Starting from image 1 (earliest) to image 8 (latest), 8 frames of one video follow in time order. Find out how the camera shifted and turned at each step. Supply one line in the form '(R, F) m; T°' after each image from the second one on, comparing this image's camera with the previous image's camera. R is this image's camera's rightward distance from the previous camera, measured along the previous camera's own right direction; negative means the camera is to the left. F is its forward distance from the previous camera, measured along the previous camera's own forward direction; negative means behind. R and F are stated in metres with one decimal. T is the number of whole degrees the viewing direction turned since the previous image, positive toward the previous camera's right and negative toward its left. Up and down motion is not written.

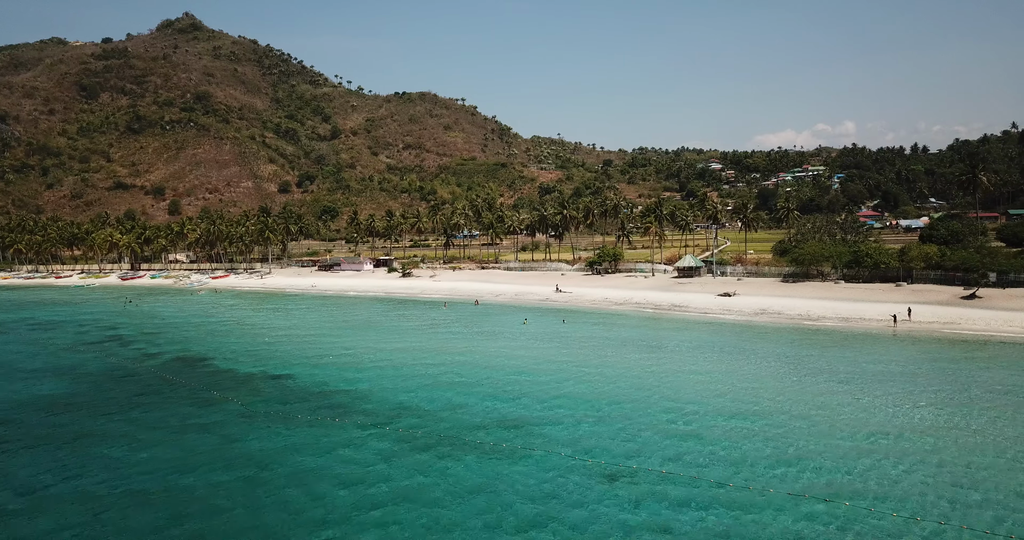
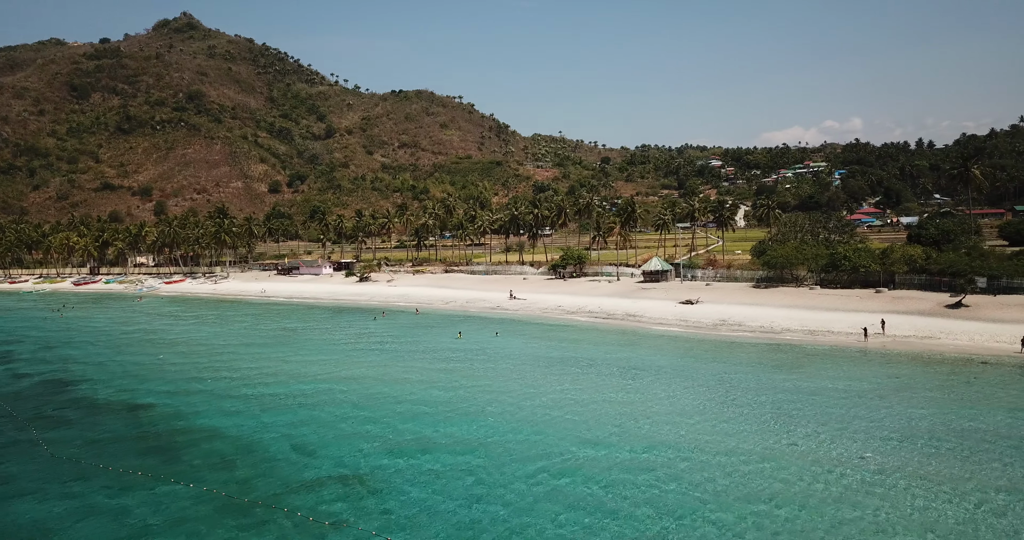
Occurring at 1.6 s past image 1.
(+5.5, +6.4) m; -1°
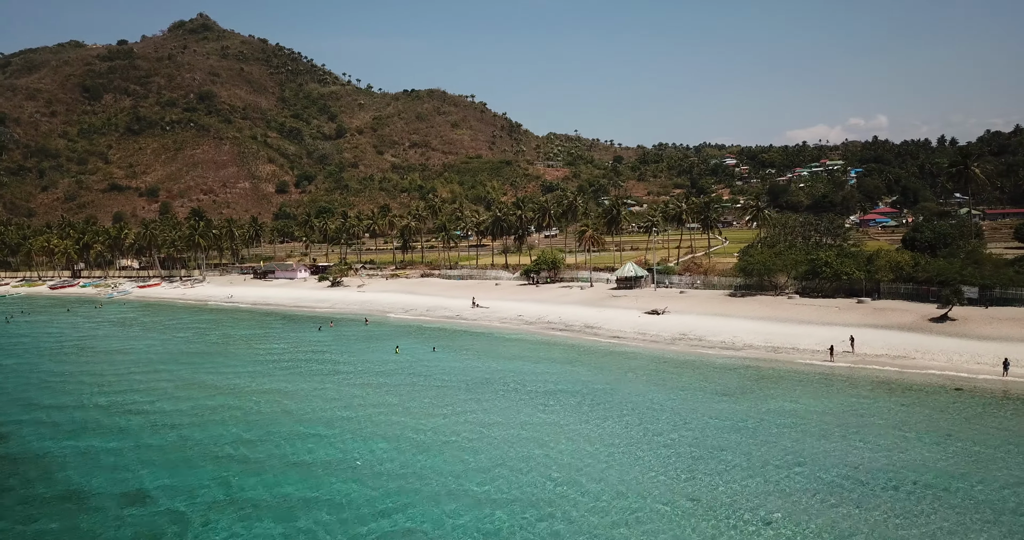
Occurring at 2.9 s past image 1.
(+5.2, +4.6) m; -2°
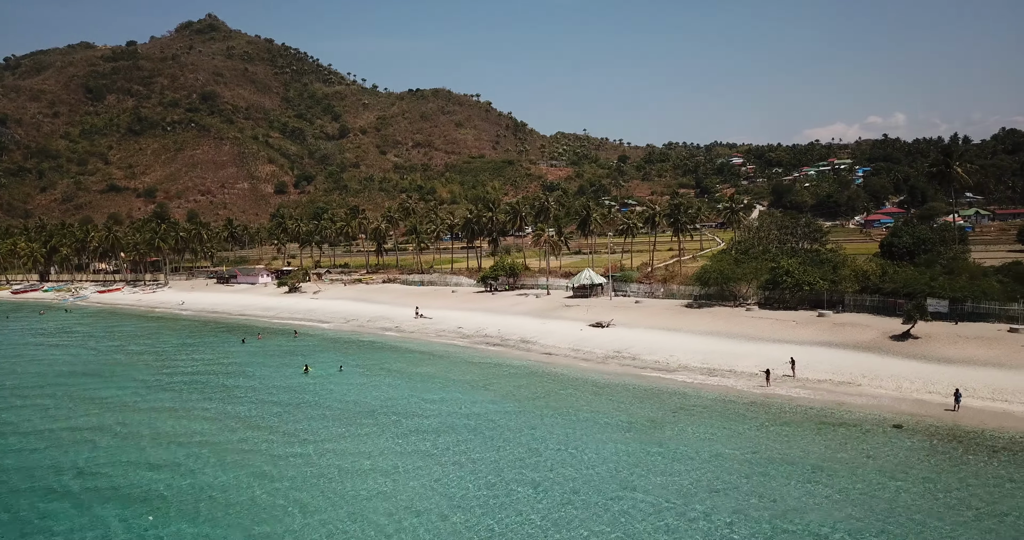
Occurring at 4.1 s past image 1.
(+5.7, +4.6) m; -1°
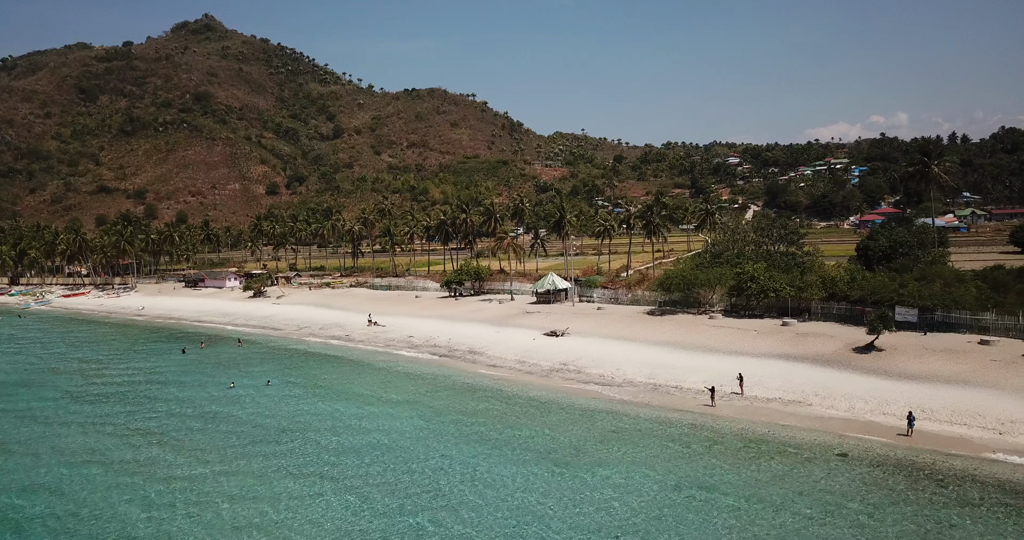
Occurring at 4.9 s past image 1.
(+3.5, +2.9) m; 0°
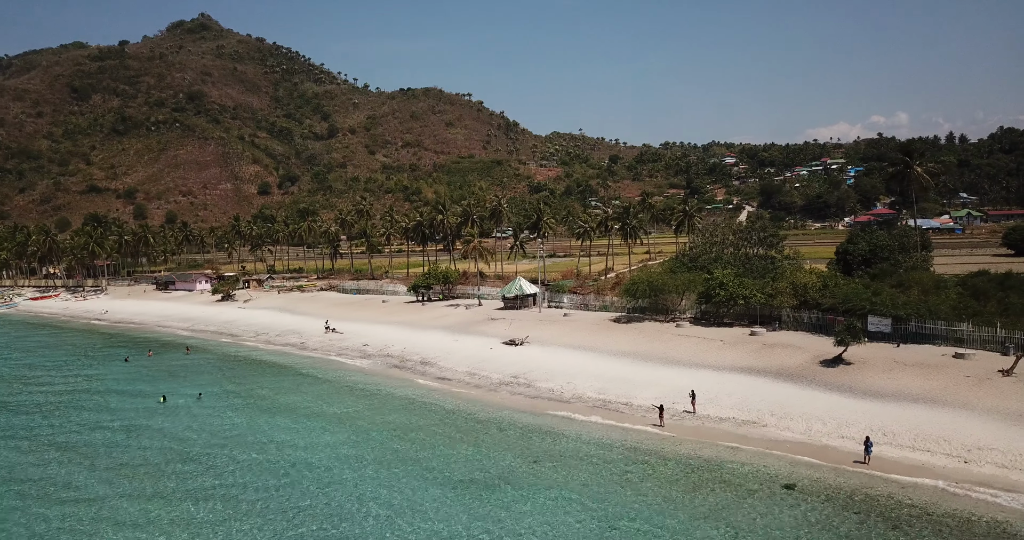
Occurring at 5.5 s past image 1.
(+2.7, +2.5) m; 0°
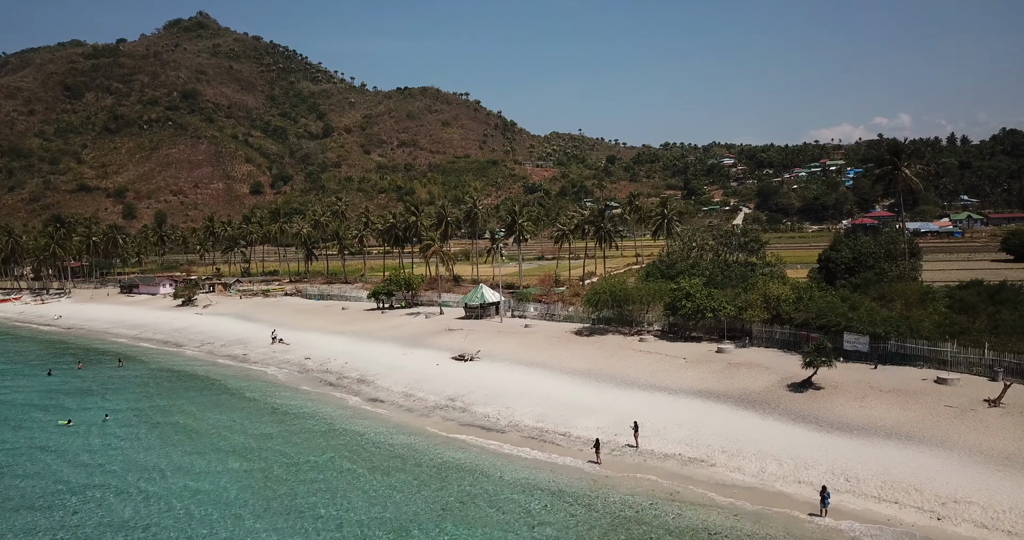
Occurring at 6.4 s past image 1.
(+3.0, +3.8) m; 0°
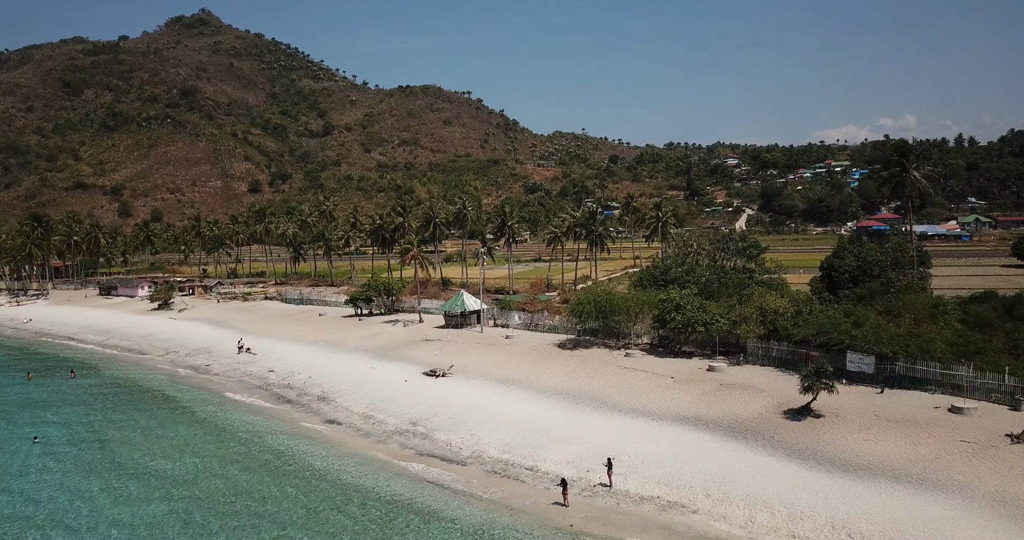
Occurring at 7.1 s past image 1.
(+1.5, +3.3) m; 0°
